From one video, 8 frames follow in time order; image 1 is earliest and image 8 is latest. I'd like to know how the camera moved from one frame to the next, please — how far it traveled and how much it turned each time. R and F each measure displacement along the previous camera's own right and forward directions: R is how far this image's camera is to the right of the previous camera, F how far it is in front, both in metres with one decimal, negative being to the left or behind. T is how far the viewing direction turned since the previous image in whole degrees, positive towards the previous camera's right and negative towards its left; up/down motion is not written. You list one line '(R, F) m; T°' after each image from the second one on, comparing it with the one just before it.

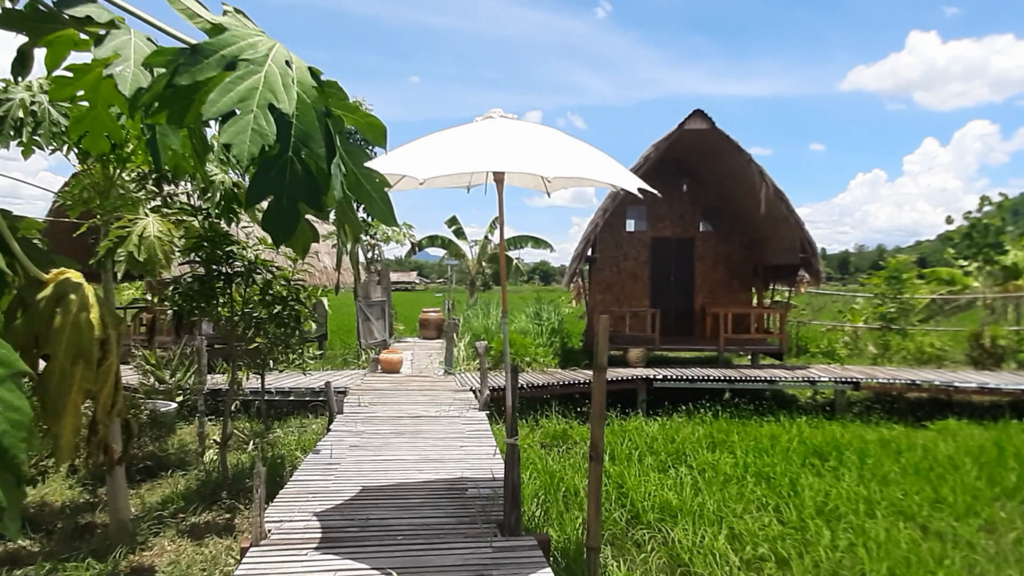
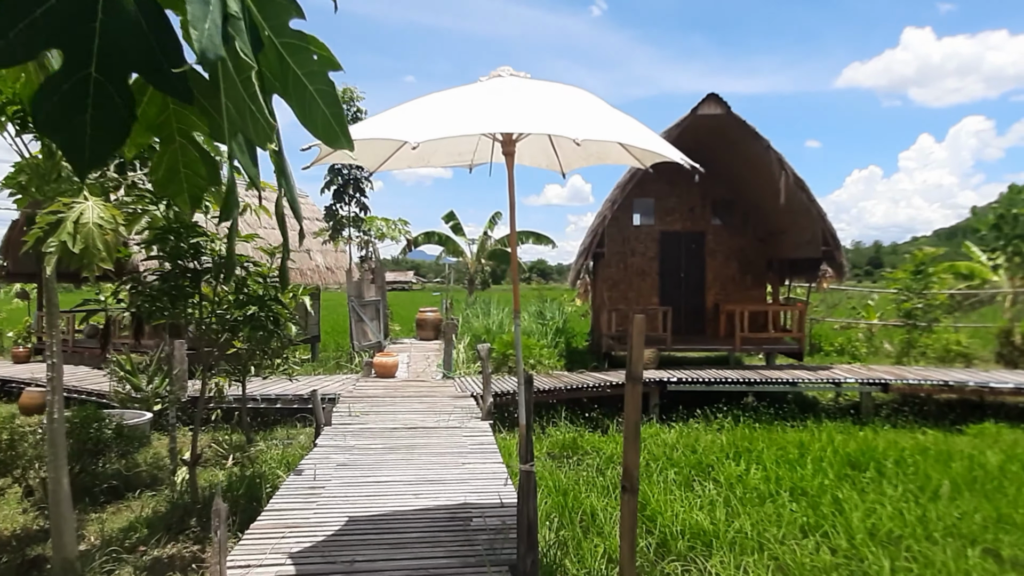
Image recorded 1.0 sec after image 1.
(-0.1, +0.7) m; 0°
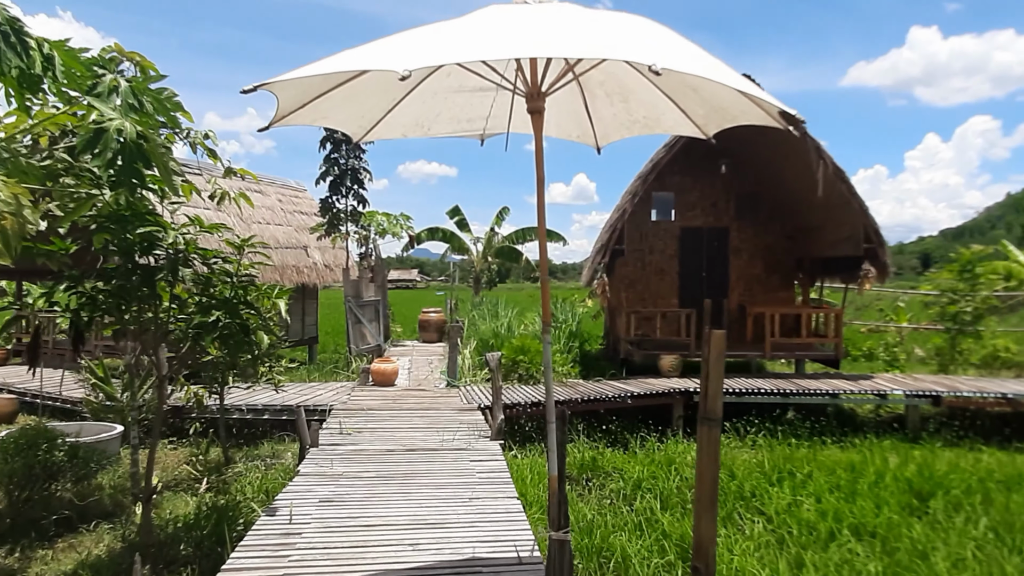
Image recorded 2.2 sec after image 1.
(-0.1, +0.8) m; 0°
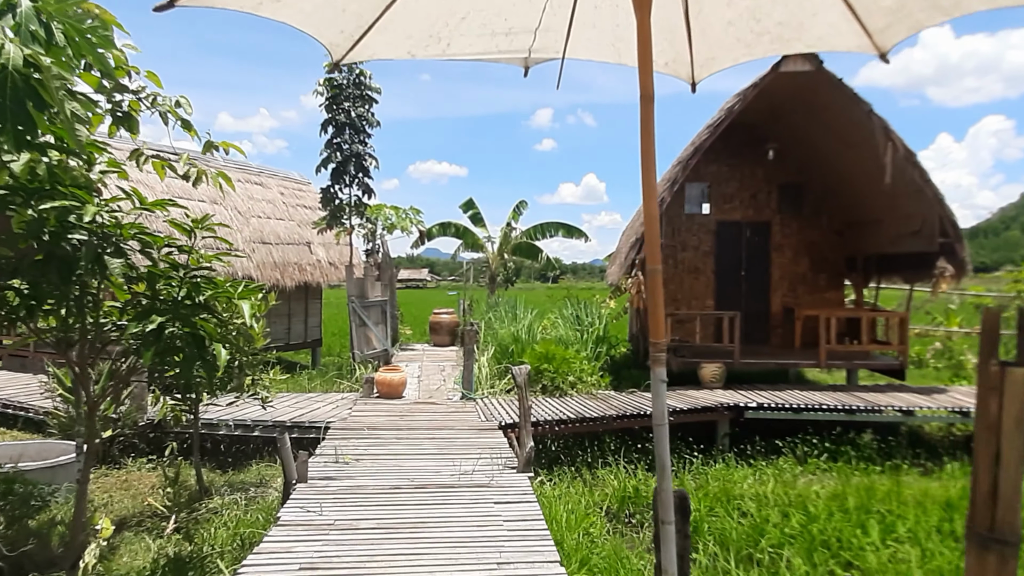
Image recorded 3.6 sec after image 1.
(-0.1, +1.0) m; -1°
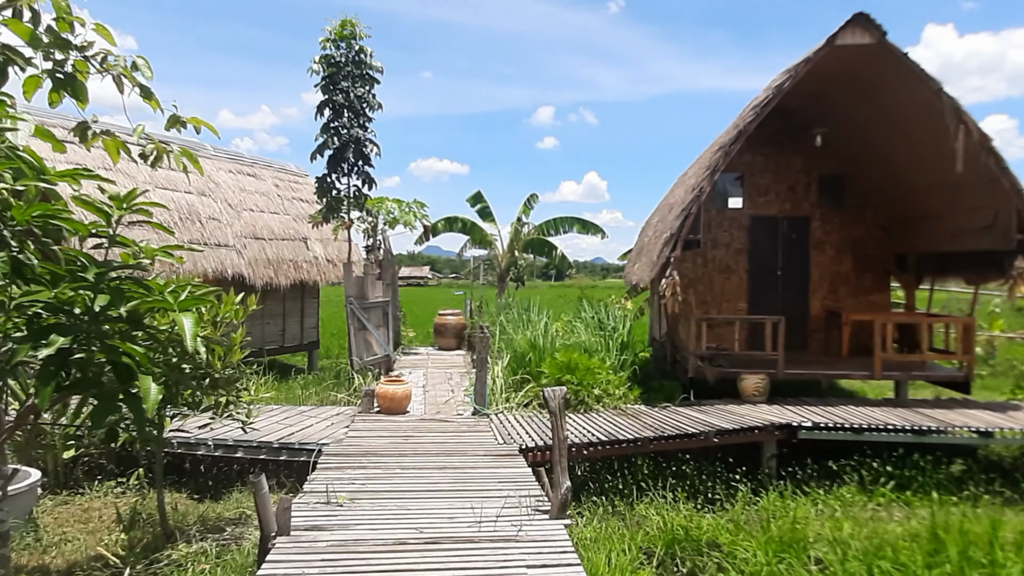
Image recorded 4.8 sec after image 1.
(-0.2, +0.9) m; 0°
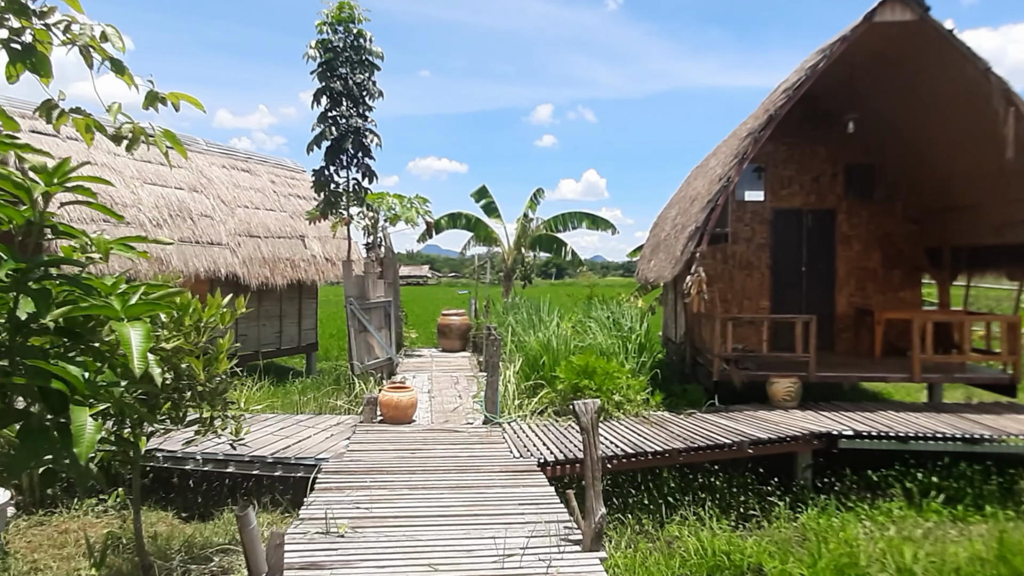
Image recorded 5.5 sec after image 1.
(-0.1, +0.5) m; 0°
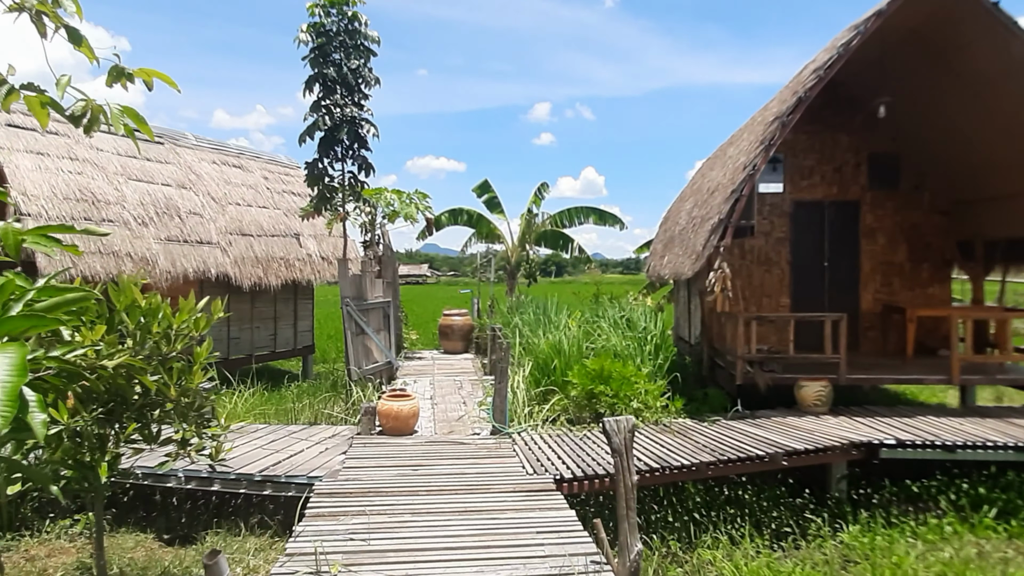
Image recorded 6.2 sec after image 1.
(-0.1, +0.5) m; 0°
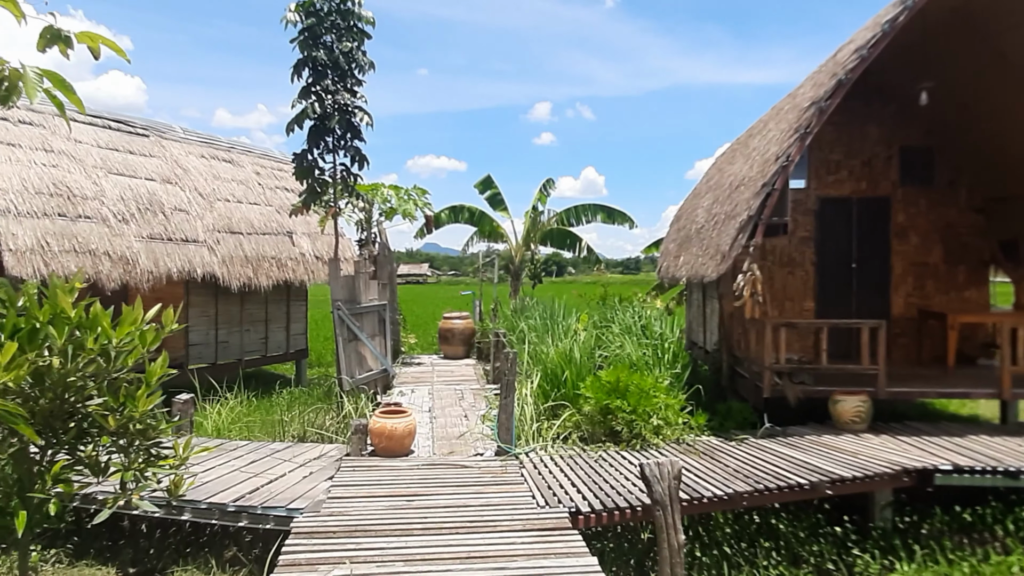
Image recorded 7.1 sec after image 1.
(-0.1, +0.6) m; 0°
